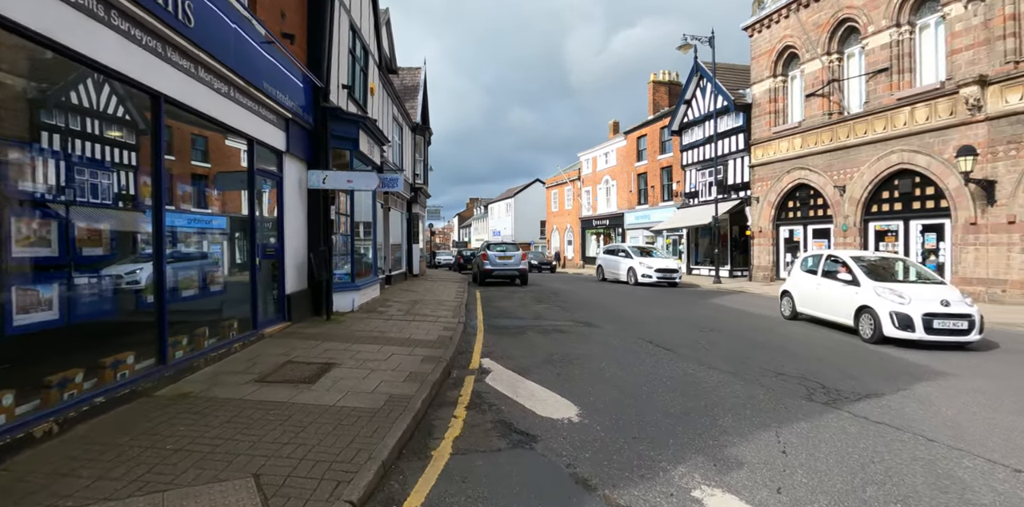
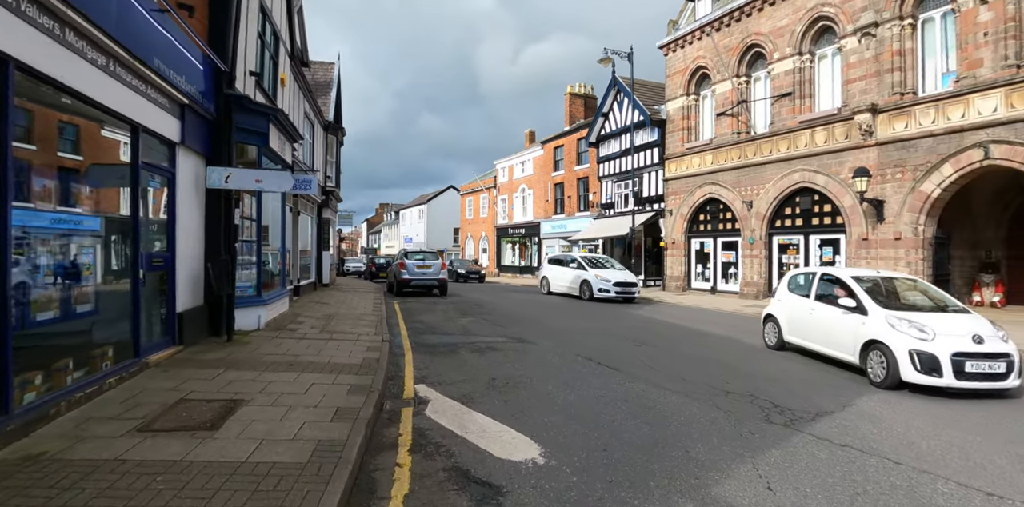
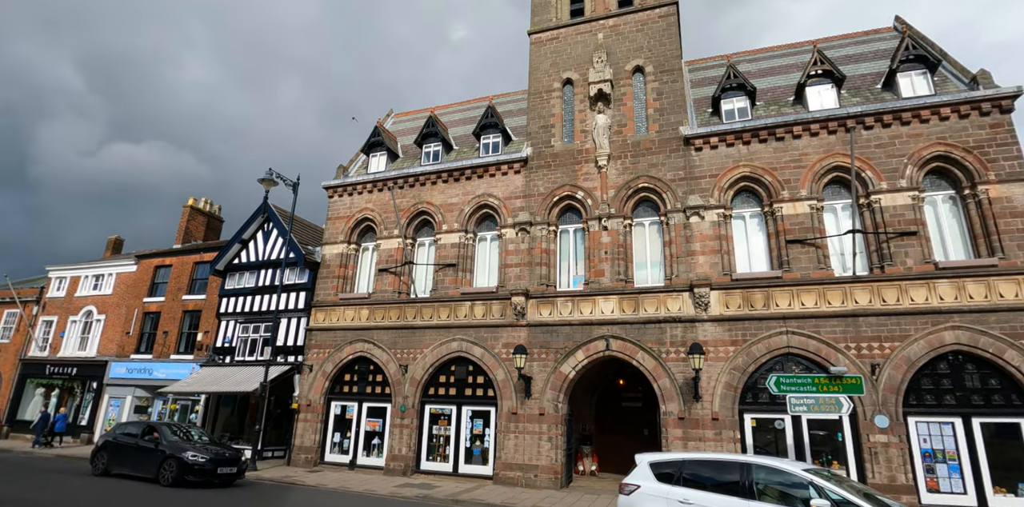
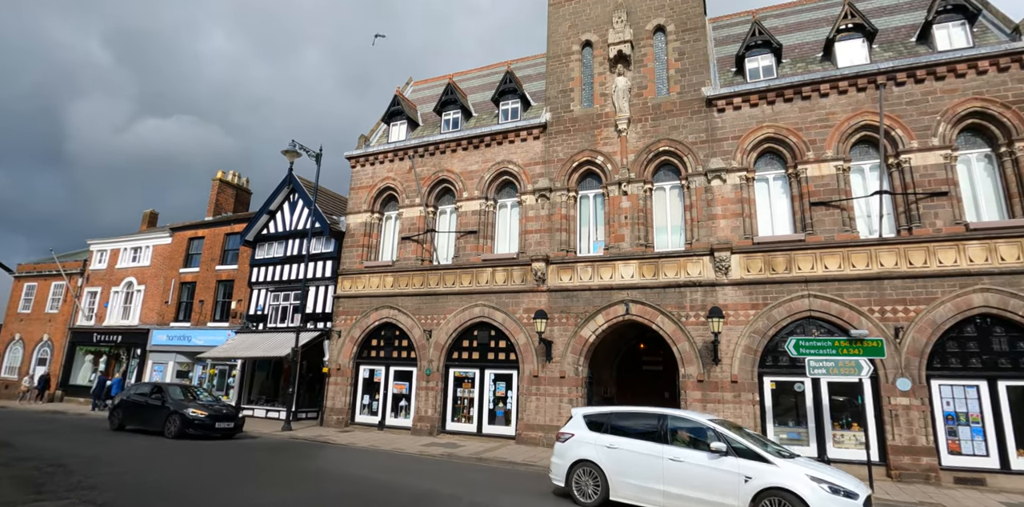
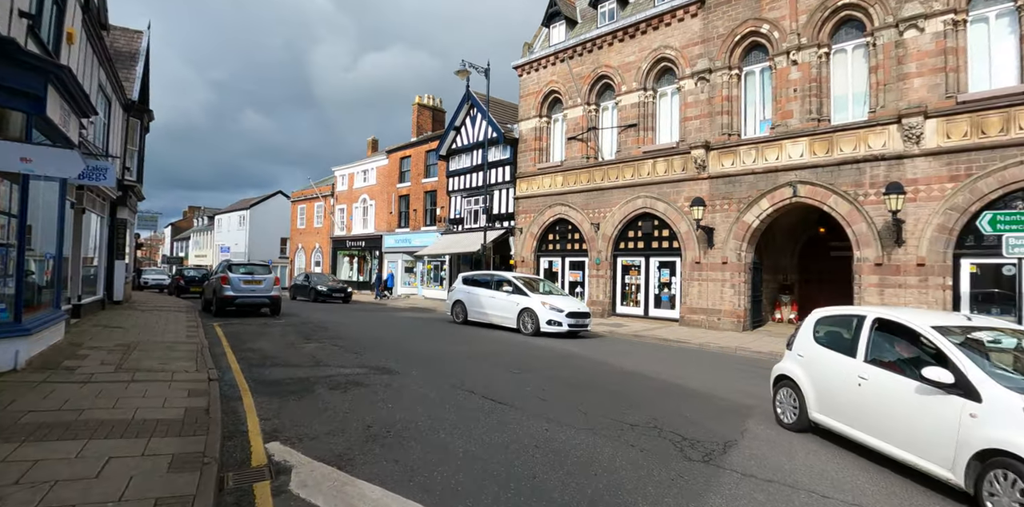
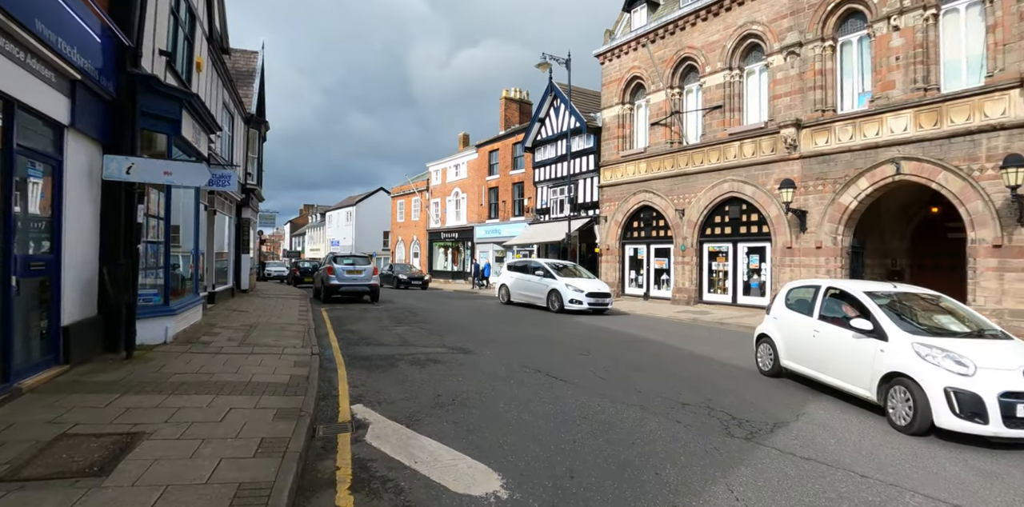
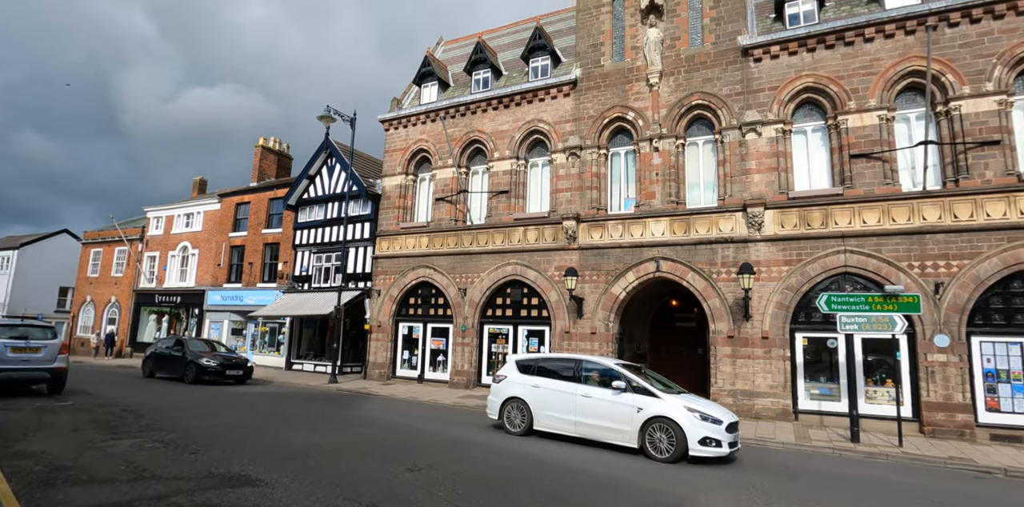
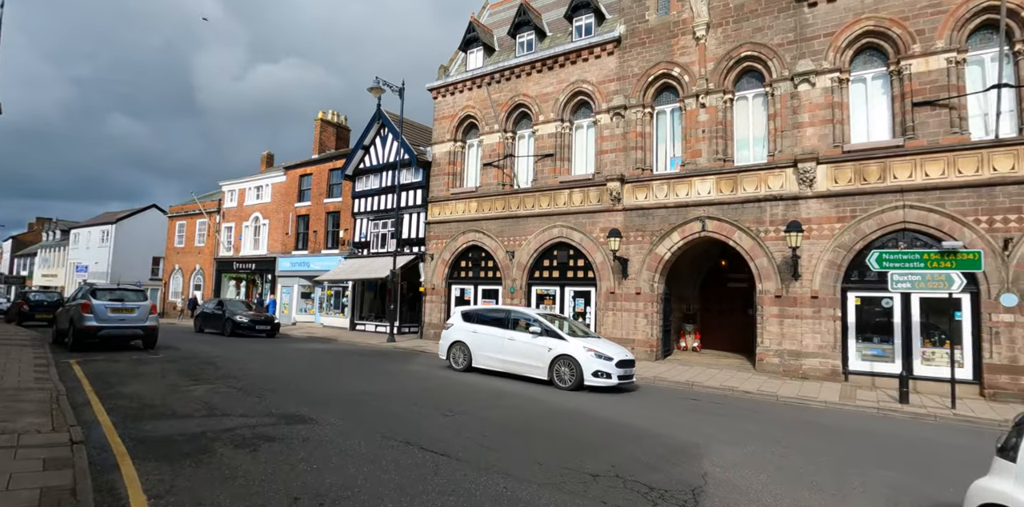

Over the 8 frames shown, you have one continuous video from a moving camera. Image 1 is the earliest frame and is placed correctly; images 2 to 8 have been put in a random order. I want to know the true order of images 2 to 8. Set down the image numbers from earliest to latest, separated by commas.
2, 6, 5, 8, 7, 4, 3
